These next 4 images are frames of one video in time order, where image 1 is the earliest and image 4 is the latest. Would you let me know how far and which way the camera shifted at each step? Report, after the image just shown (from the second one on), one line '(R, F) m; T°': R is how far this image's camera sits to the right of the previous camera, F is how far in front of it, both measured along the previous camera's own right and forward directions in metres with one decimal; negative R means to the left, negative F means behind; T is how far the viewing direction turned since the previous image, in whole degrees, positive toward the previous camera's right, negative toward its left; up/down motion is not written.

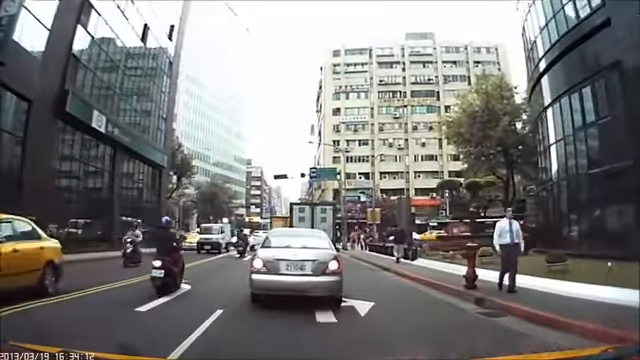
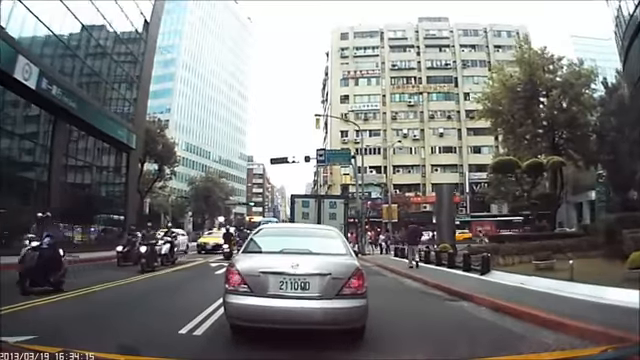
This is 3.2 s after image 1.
(0.0, +1.0) m; 0°
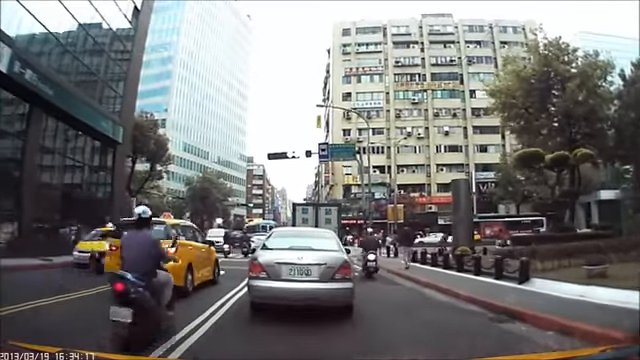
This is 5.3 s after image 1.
(0.0, +0.3) m; 0°
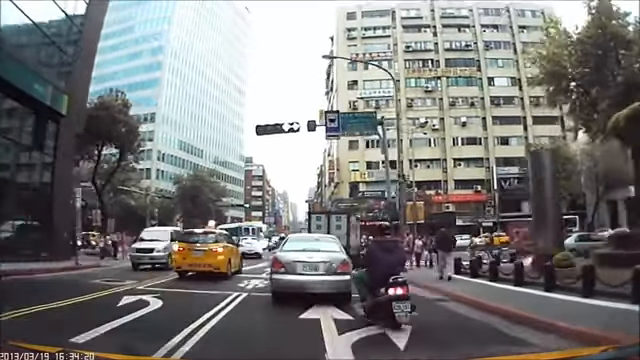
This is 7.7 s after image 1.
(0.0, +0.9) m; 0°
